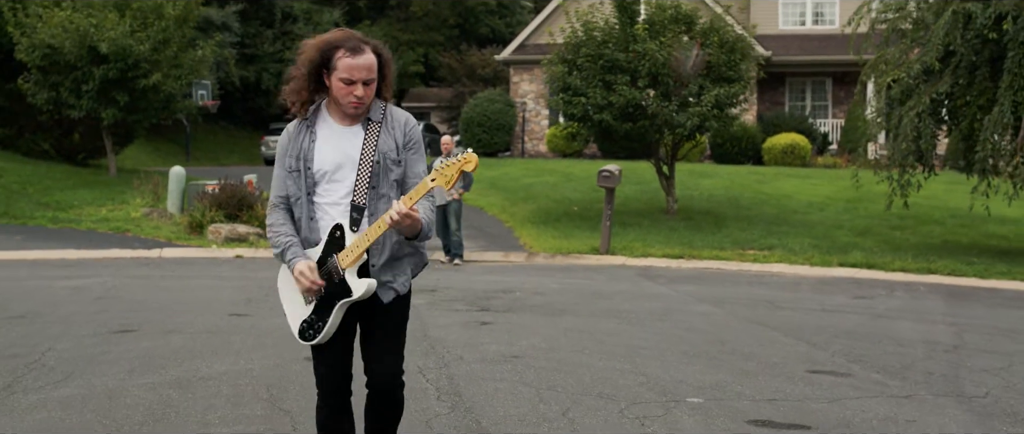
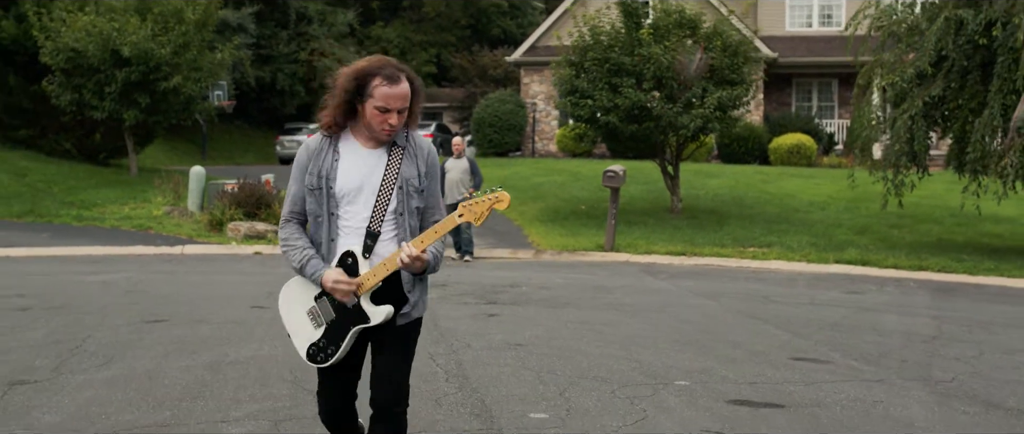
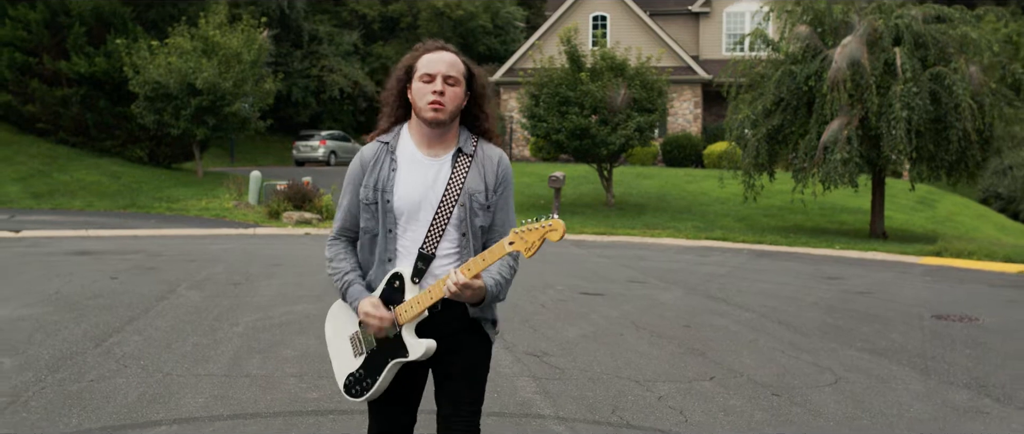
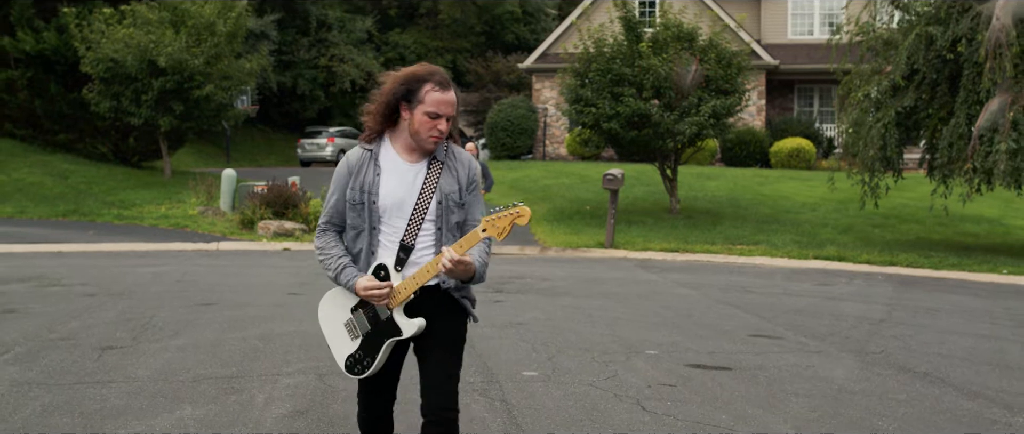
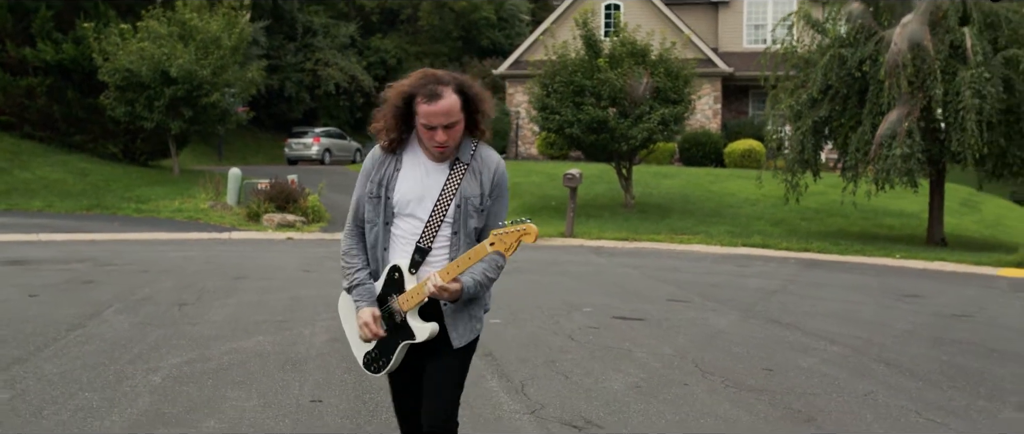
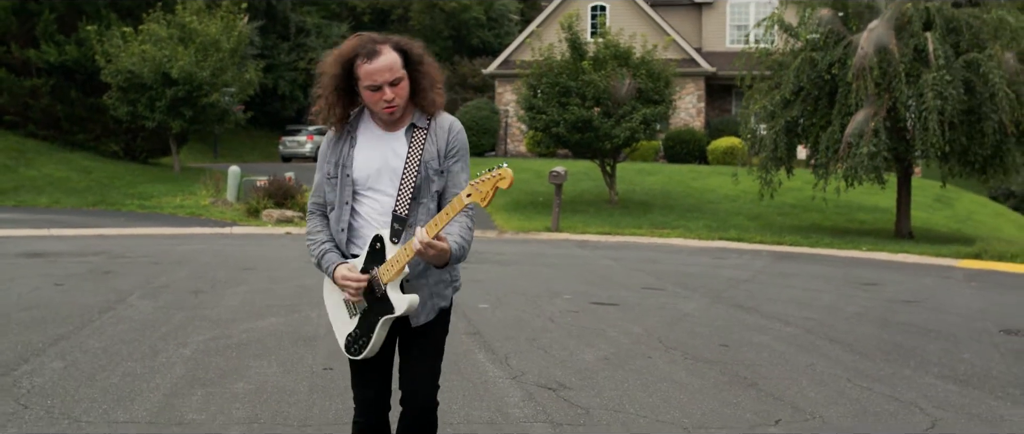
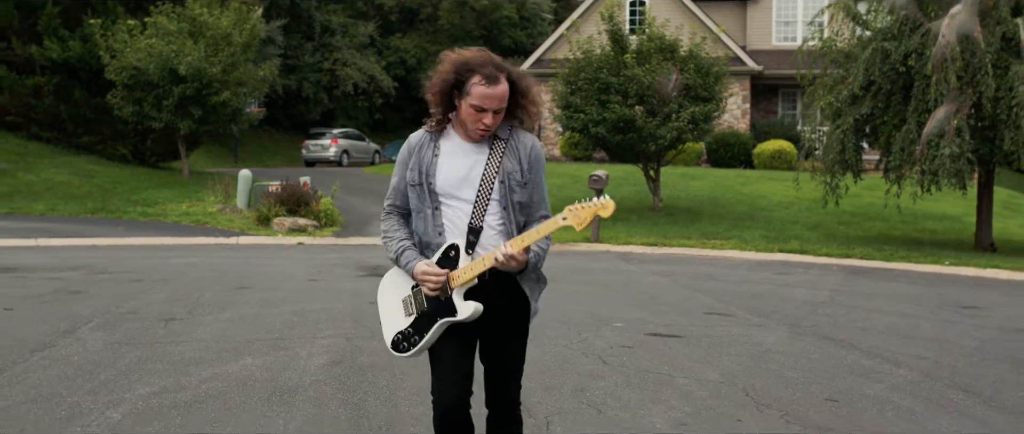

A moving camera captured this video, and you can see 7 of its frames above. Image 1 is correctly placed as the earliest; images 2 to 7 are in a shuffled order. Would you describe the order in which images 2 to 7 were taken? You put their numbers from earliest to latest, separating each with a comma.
2, 4, 7, 5, 6, 3
